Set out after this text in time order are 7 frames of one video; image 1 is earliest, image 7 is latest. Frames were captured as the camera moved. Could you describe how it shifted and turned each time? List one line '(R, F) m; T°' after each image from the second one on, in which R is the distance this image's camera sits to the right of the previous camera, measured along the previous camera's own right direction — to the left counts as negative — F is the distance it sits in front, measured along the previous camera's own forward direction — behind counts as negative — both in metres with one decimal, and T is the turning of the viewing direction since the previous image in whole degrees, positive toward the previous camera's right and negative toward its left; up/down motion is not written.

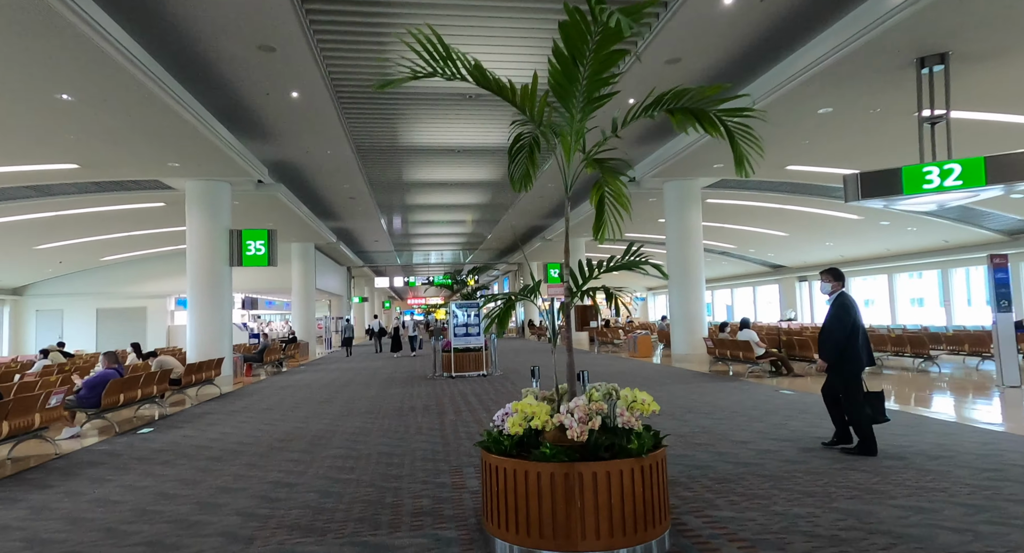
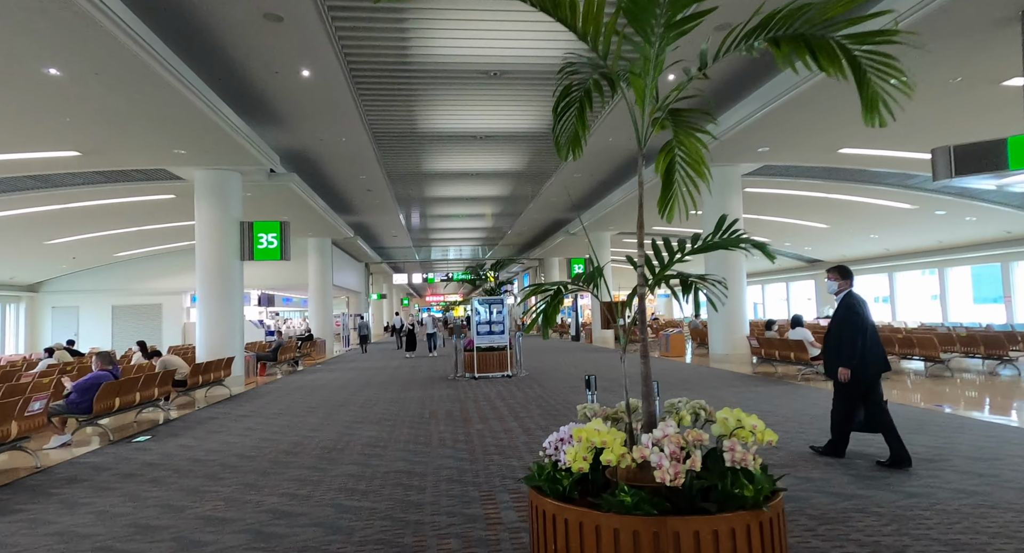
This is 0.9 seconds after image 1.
(-0.2, +0.8) m; -2°
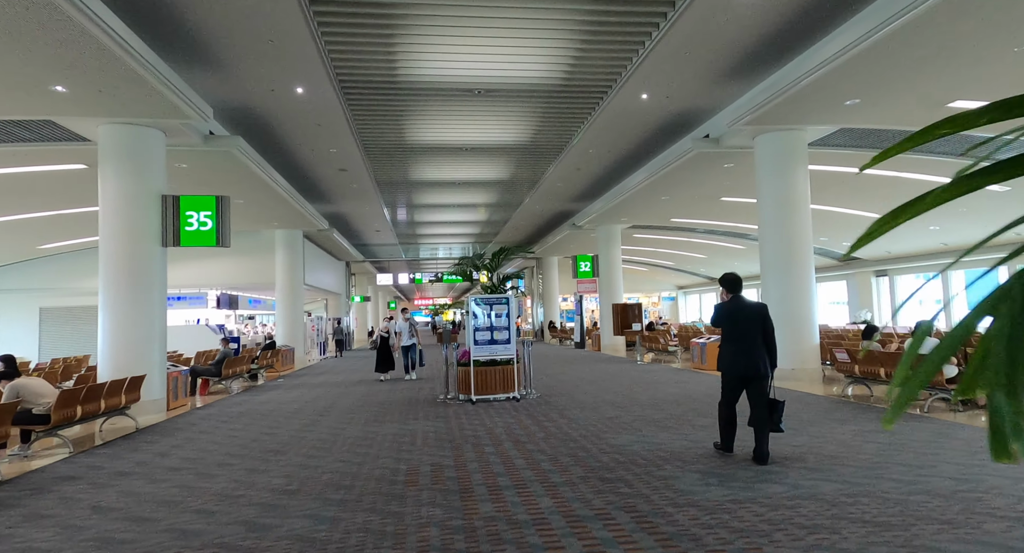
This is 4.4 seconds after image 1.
(-0.3, +2.8) m; +1°
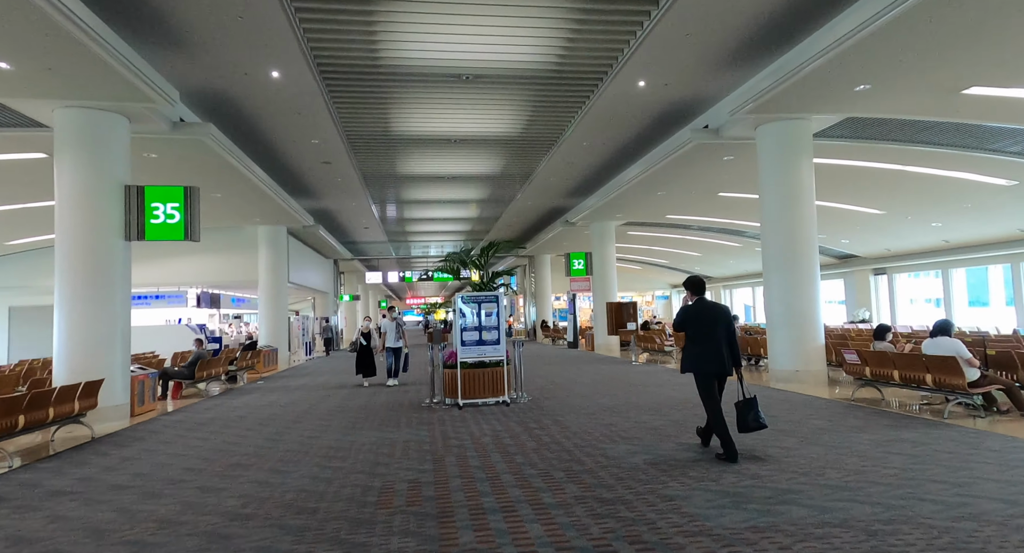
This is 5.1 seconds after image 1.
(+0.1, +0.6) m; +1°
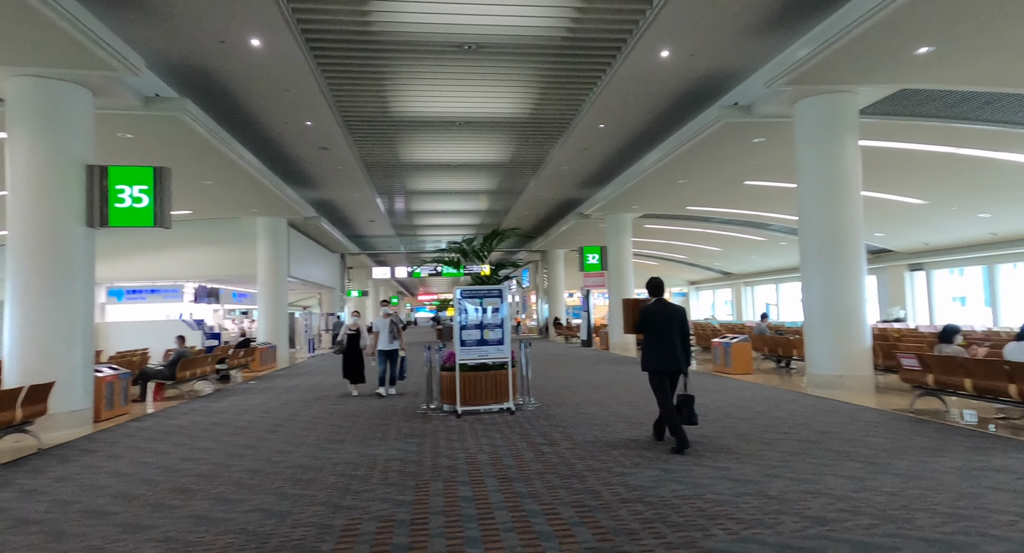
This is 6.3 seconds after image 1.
(+0.1, +1.0) m; -1°
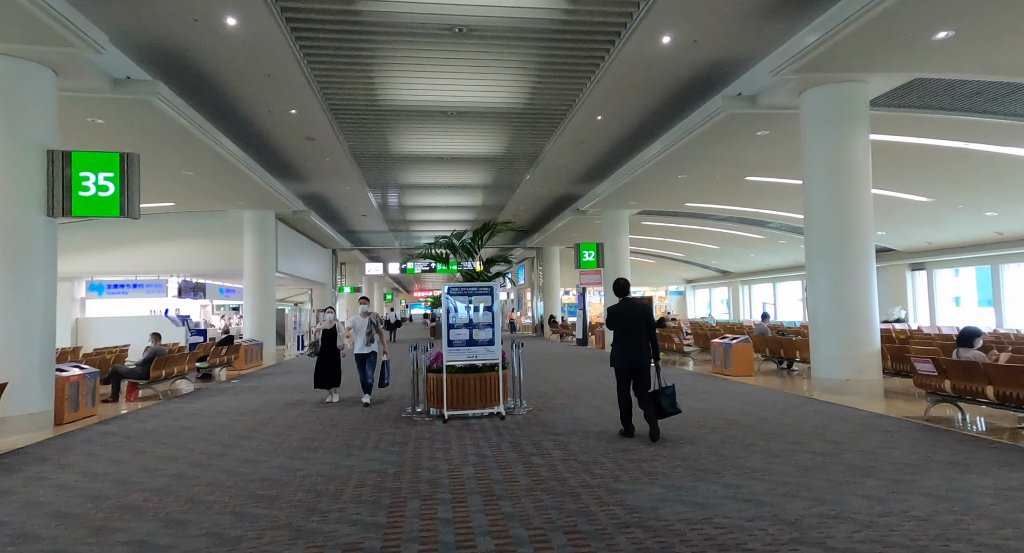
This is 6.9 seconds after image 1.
(+0.1, +0.5) m; 0°
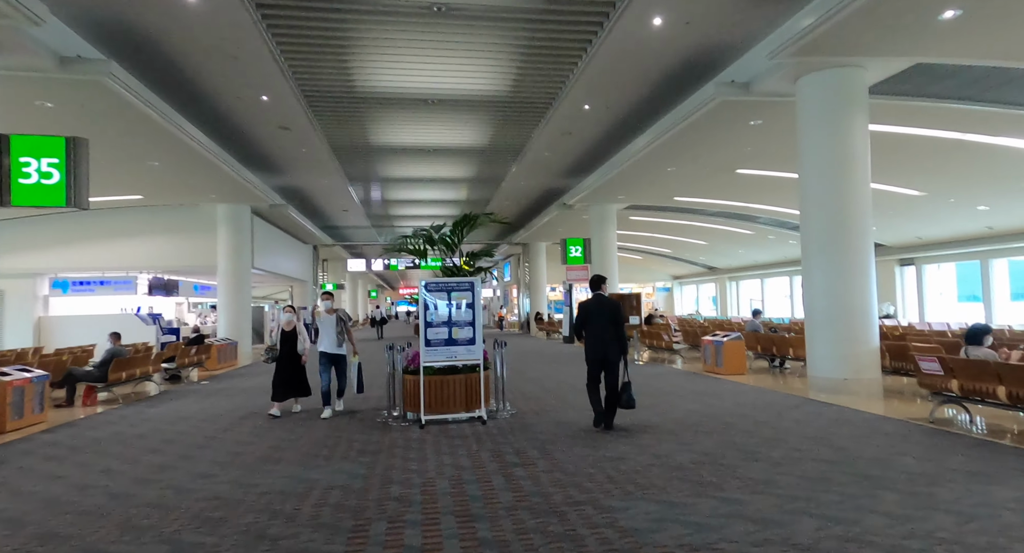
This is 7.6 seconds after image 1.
(+0.1, +0.5) m; +1°
